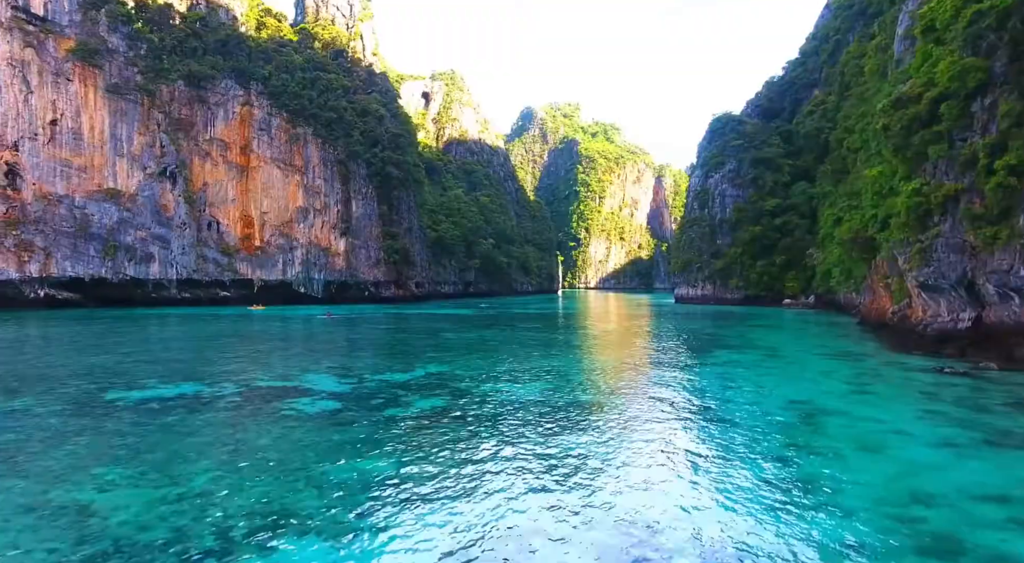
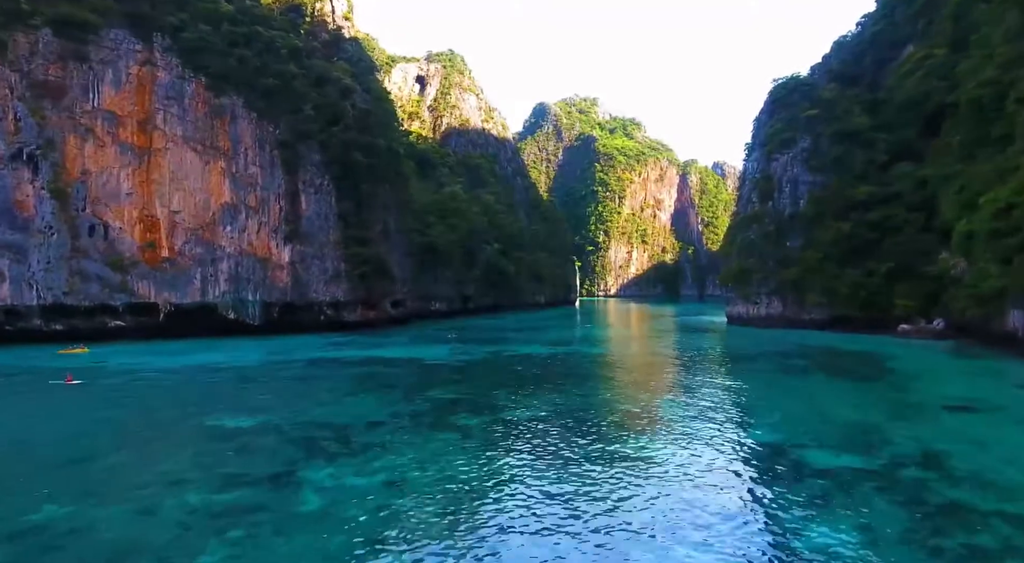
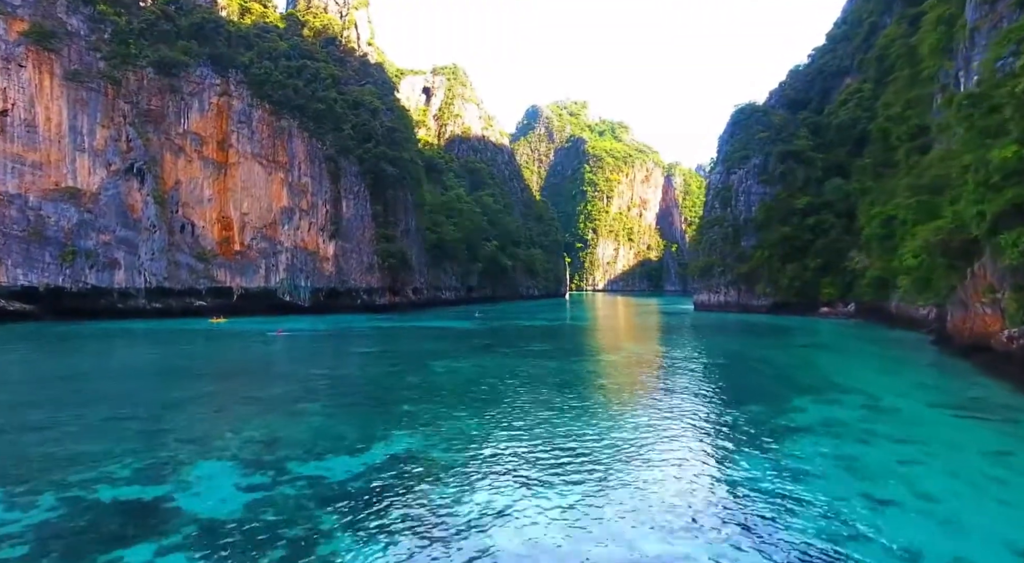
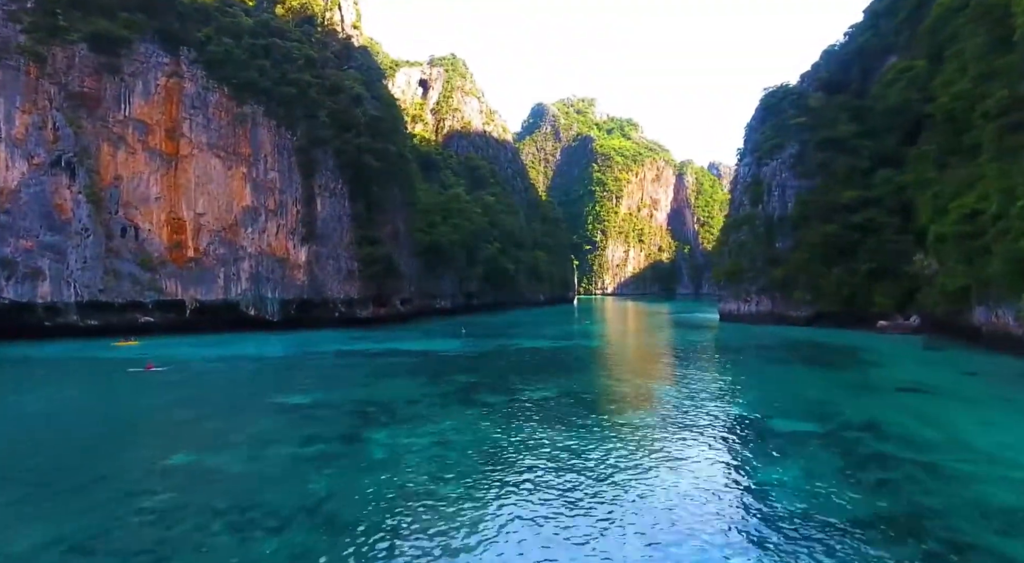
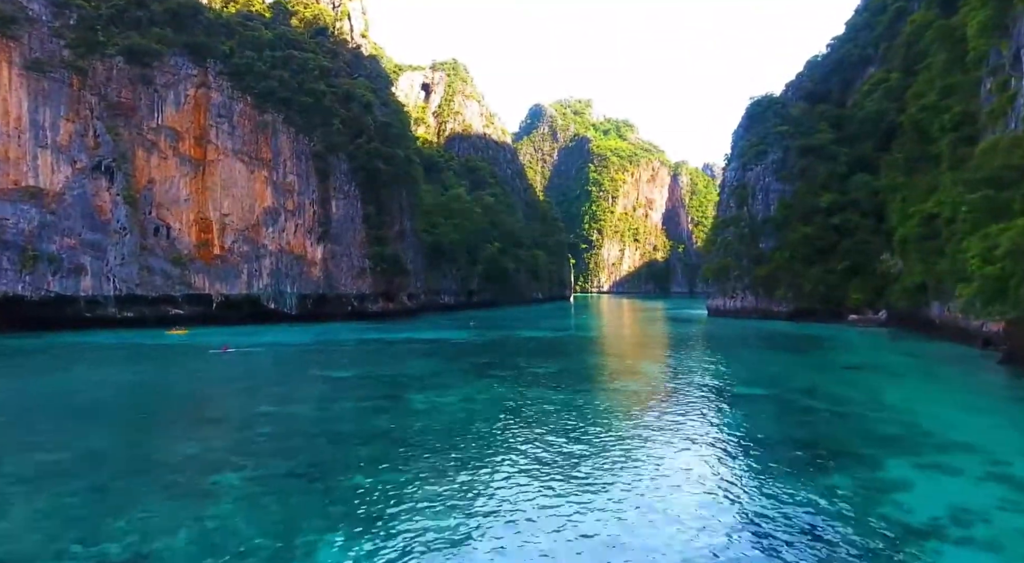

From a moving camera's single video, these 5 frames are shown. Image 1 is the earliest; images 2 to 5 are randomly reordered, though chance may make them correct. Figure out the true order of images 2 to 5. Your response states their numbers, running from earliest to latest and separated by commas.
3, 5, 4, 2
